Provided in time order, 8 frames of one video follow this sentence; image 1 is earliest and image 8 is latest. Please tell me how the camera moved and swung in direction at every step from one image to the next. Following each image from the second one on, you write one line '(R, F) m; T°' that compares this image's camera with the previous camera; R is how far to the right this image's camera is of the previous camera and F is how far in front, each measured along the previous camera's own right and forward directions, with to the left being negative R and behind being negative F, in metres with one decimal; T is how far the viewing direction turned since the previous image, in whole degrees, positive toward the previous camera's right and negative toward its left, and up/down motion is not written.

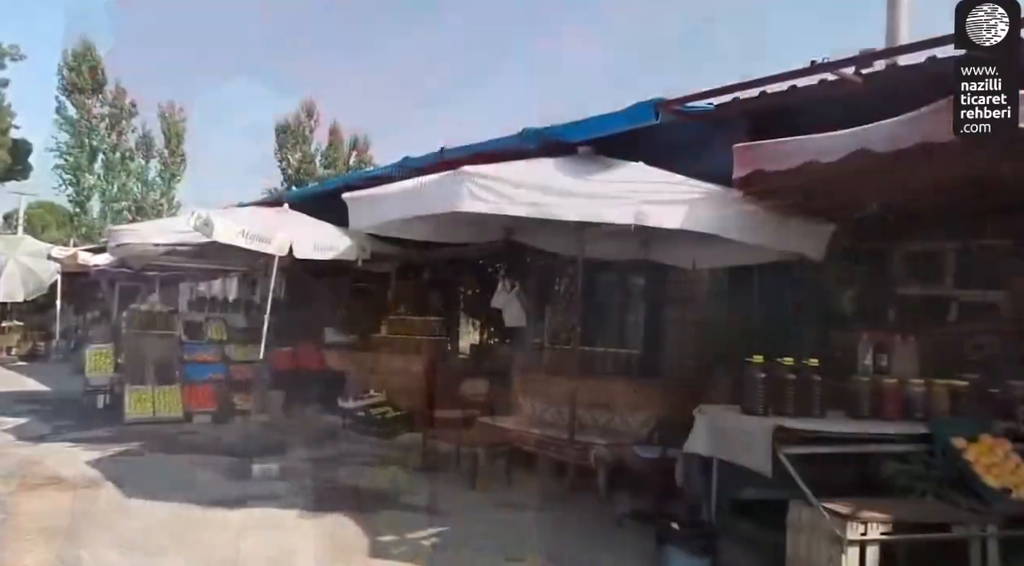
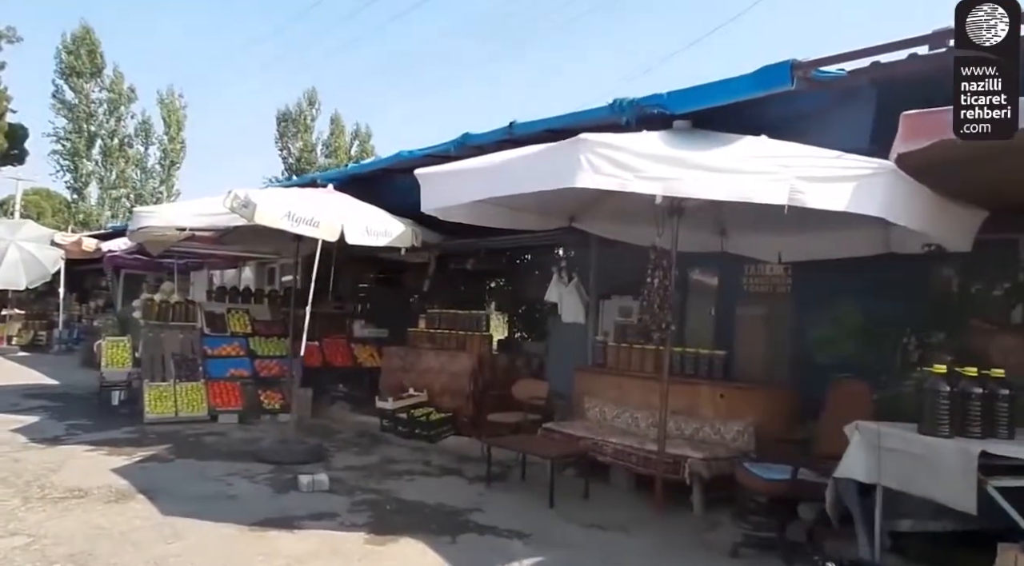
(-0.7, +0.7) m; 0°
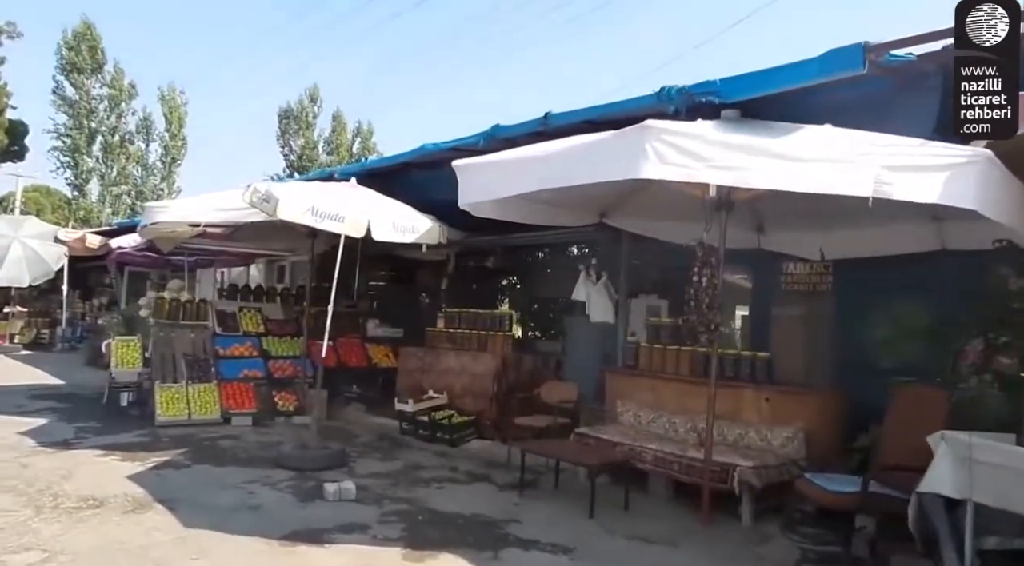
(-0.3, +0.3) m; 0°
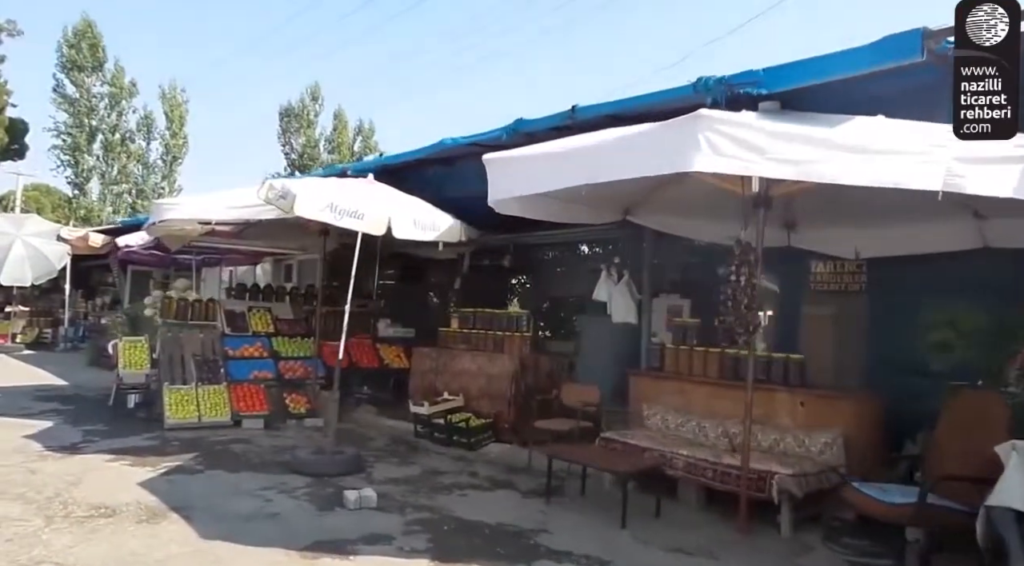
(-0.2, +0.2) m; 0°
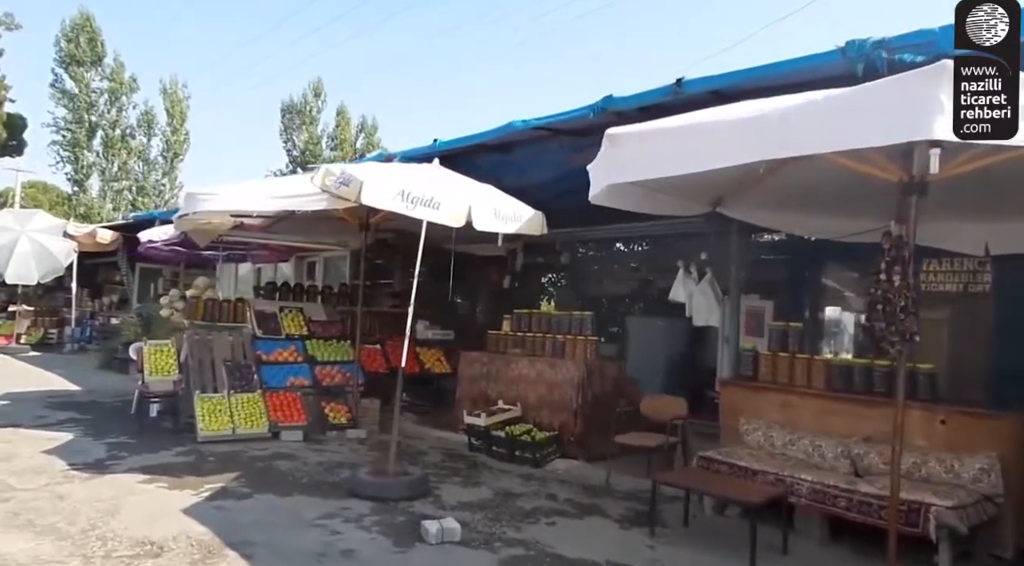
(-0.7, +0.7) m; 0°
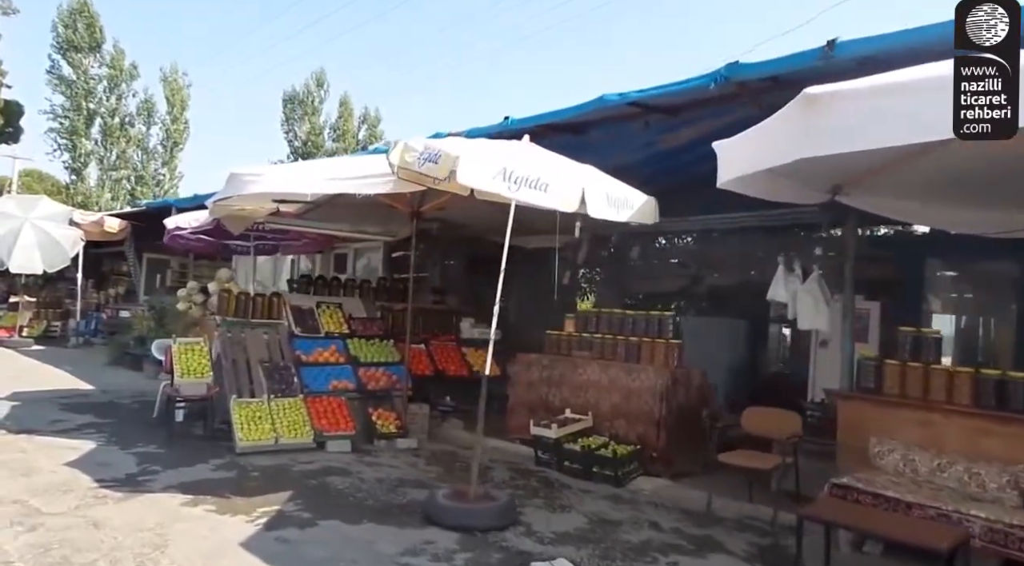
(-0.7, +0.7) m; 0°
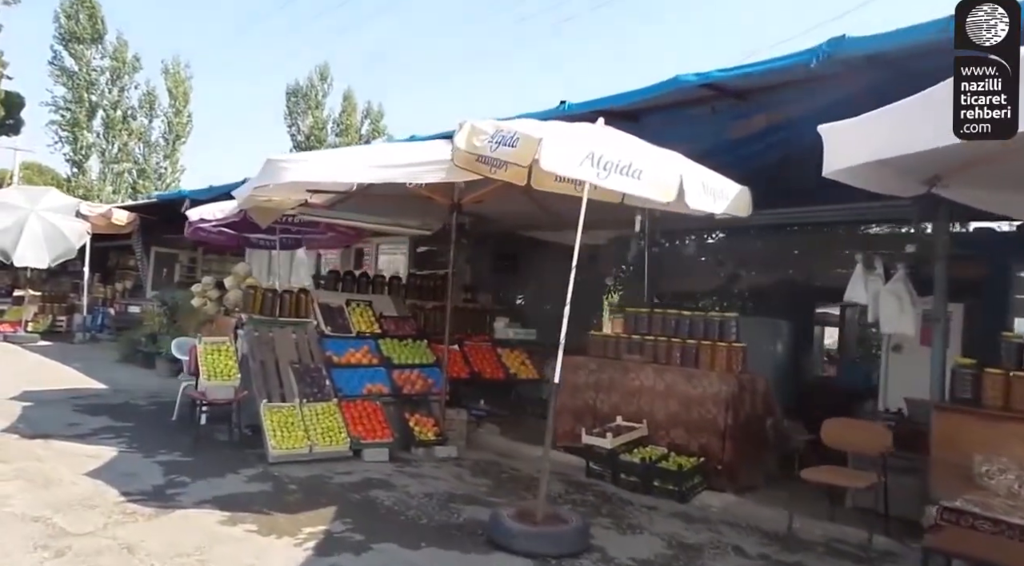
(-0.4, +0.4) m; 0°
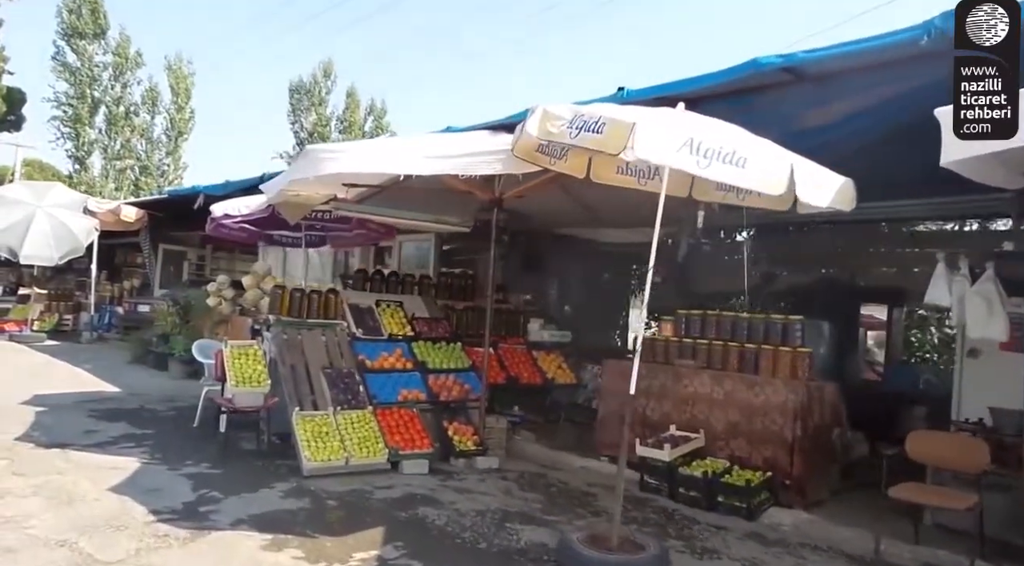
(-0.4, +0.4) m; 0°
